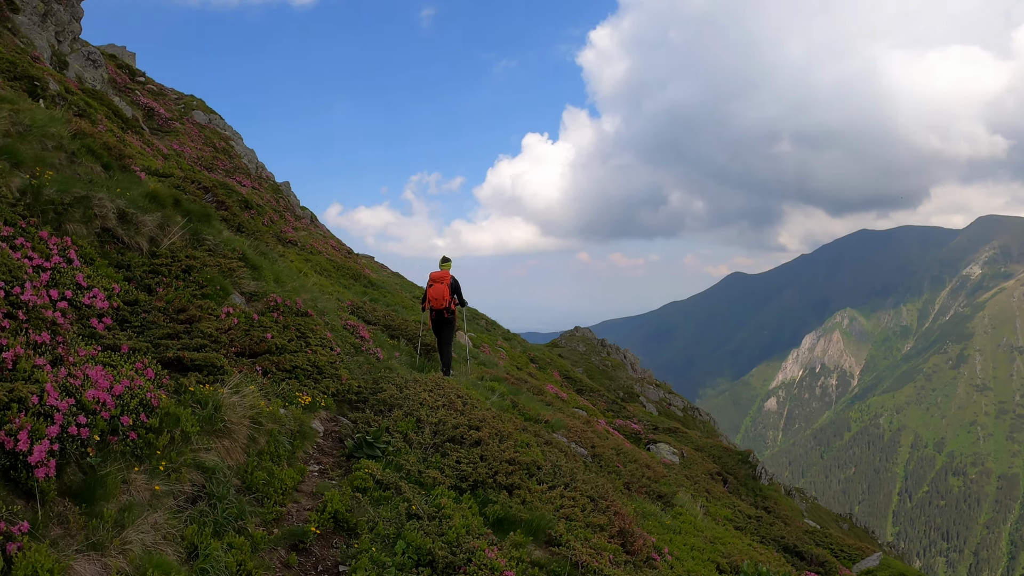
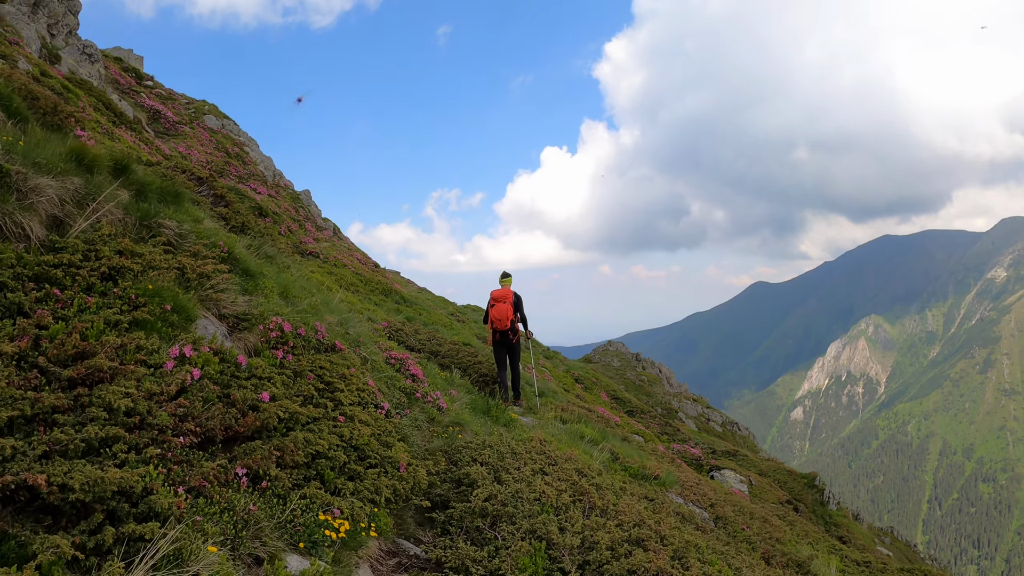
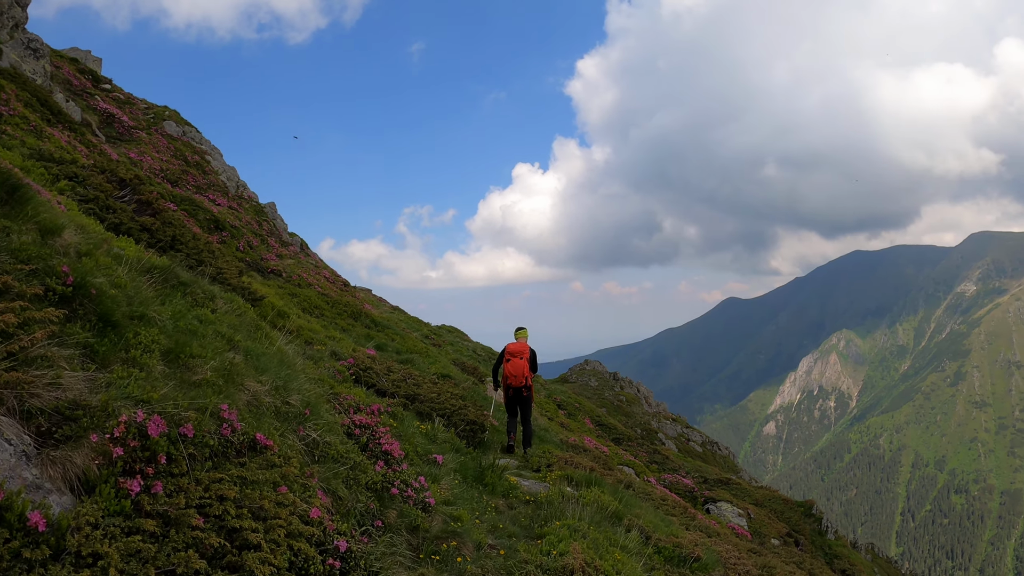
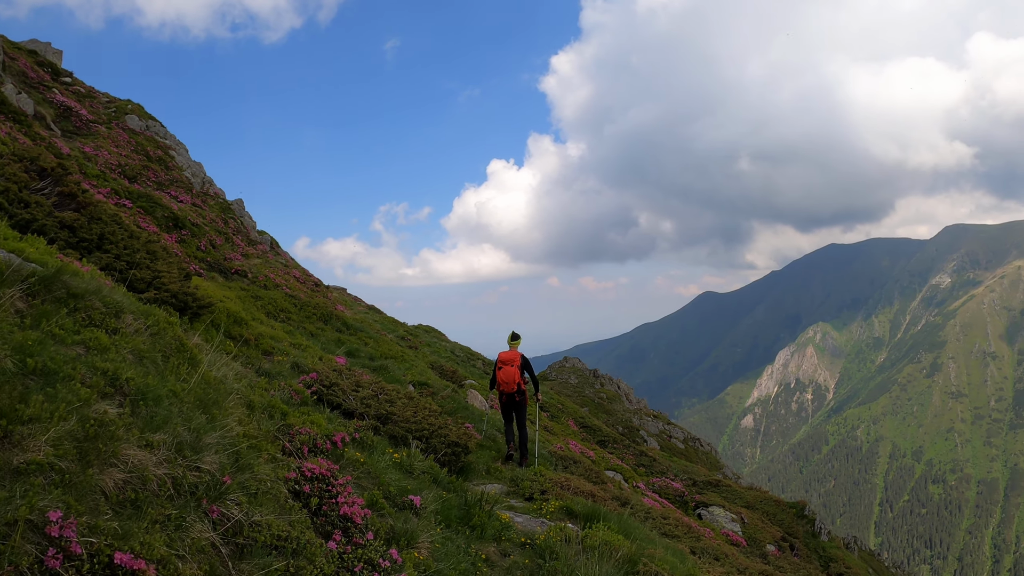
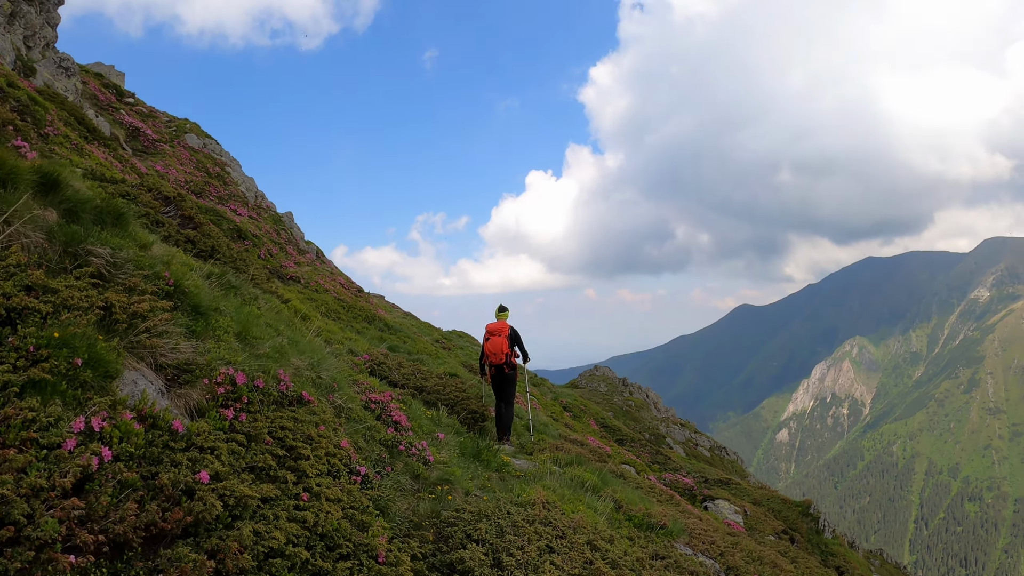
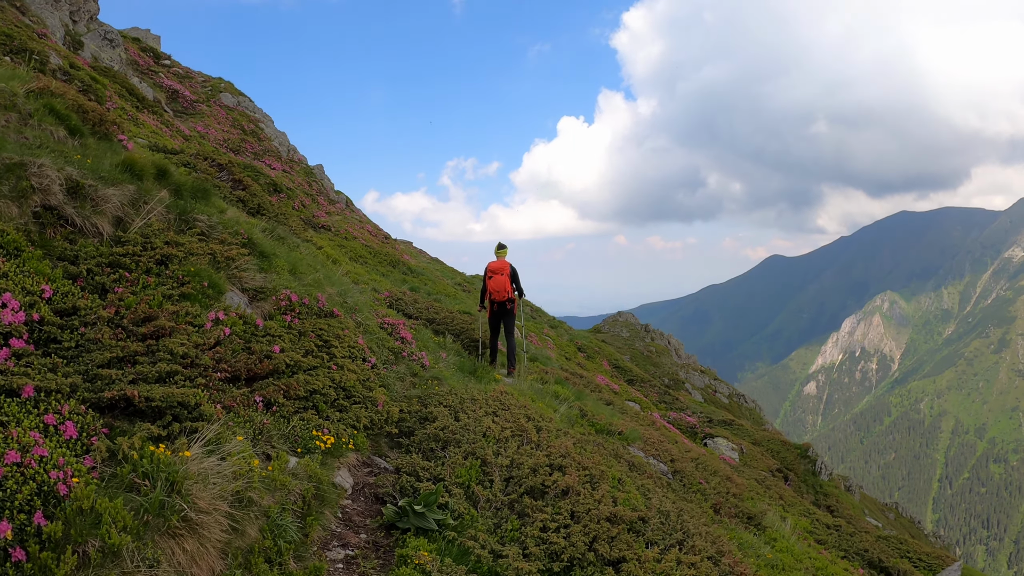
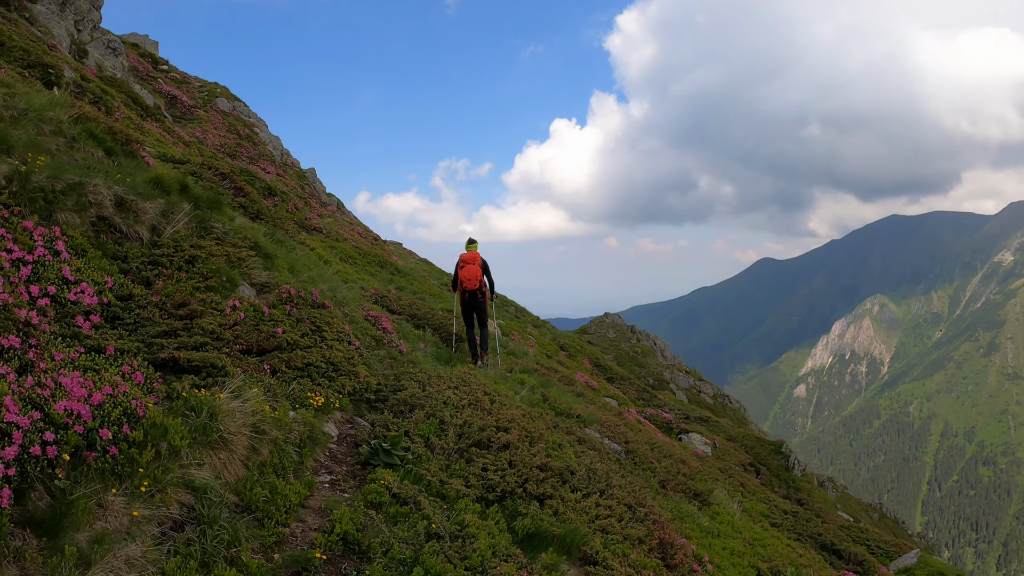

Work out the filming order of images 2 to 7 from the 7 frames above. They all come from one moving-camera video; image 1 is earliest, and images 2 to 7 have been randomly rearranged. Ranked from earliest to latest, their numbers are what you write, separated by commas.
7, 6, 2, 5, 3, 4
